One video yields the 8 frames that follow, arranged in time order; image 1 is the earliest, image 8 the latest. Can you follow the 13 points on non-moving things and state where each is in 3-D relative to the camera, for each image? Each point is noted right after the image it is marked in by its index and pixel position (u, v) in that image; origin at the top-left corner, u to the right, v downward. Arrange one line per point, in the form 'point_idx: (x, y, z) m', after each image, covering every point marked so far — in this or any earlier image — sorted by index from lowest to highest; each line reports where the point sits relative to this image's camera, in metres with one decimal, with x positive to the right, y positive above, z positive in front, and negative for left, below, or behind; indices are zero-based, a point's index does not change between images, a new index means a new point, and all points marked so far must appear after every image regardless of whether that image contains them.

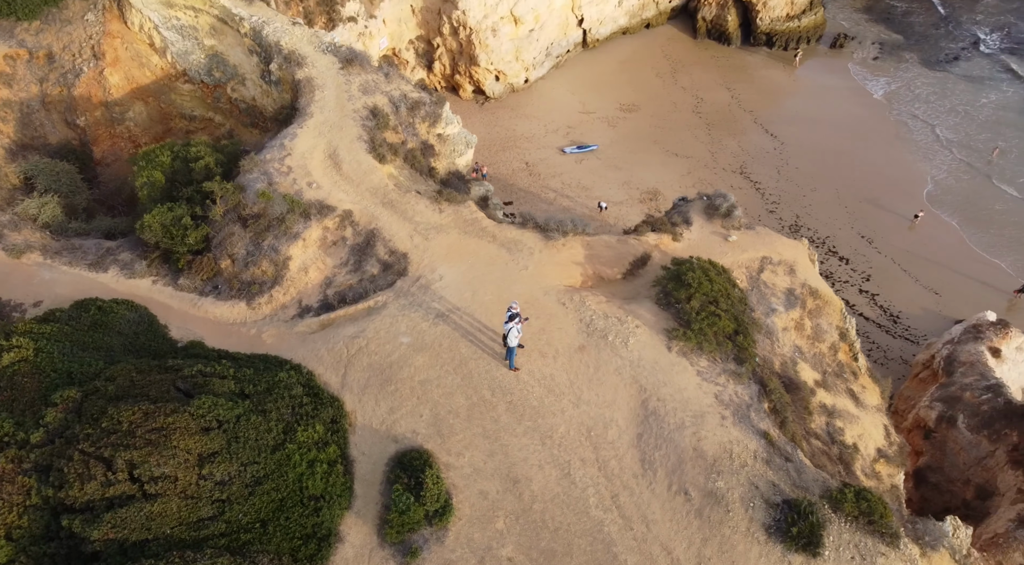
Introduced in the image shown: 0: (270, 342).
0: (-5.8, -1.4, +16.1) m
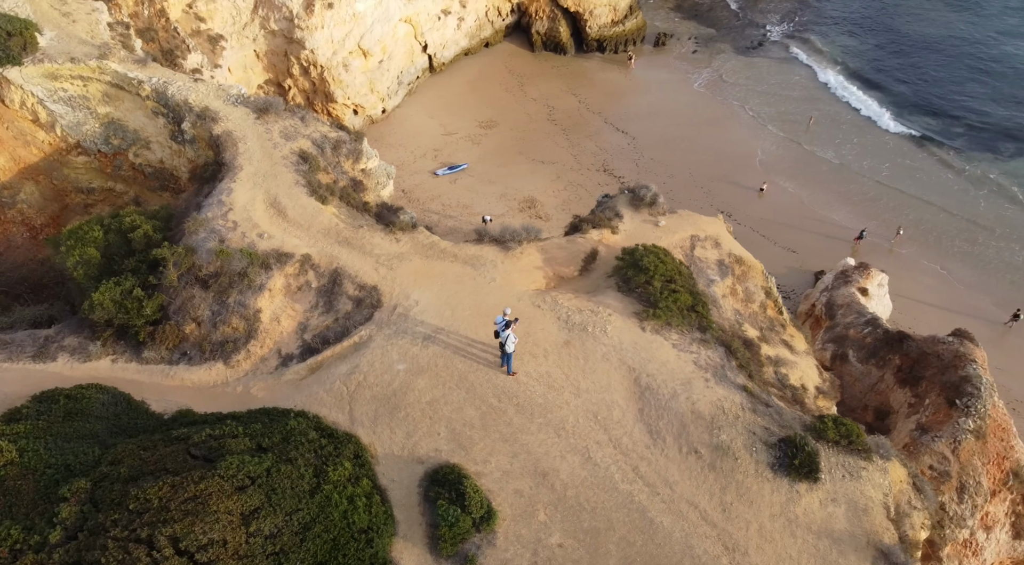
0: (-5.9, -2.7, +15.8) m
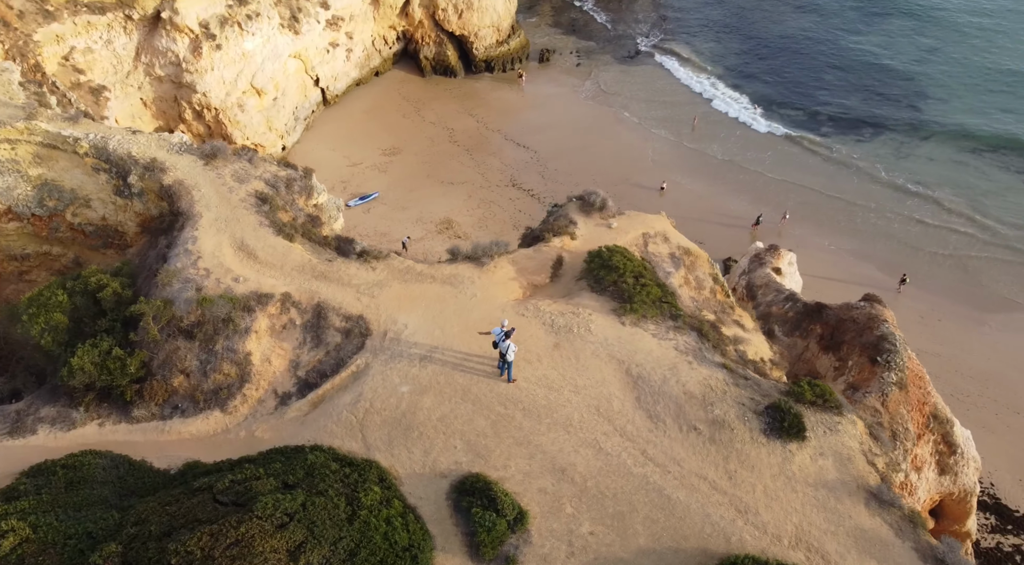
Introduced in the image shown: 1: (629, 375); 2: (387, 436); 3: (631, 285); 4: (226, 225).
0: (-5.7, -3.6, +15.7) m
1: (+3.1, -2.4, +17.6) m
2: (-2.9, -3.5, +15.4) m
3: (+3.8, -0.1, +20.1) m
4: (-8.2, +1.6, +19.3) m
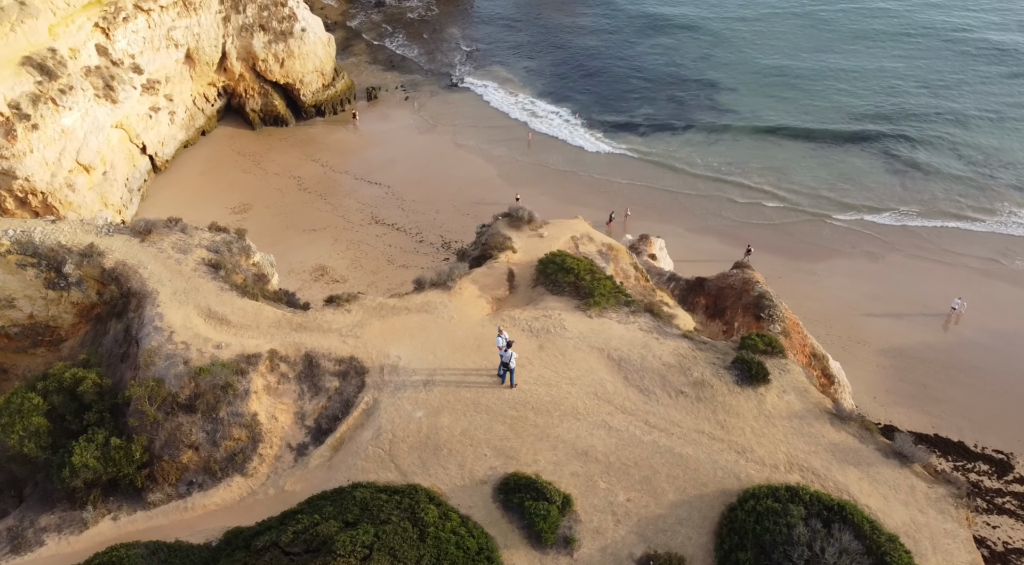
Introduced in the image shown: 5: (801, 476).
0: (-5.0, -4.9, +15.8) m
1: (+2.9, -2.2, +19.5) m
2: (-2.2, -4.3, +16.1) m
3: (+2.6, 0.0, +22.1) m
4: (-9.1, -0.4, +18.9) m
5: (+7.4, -4.9, +17.1) m
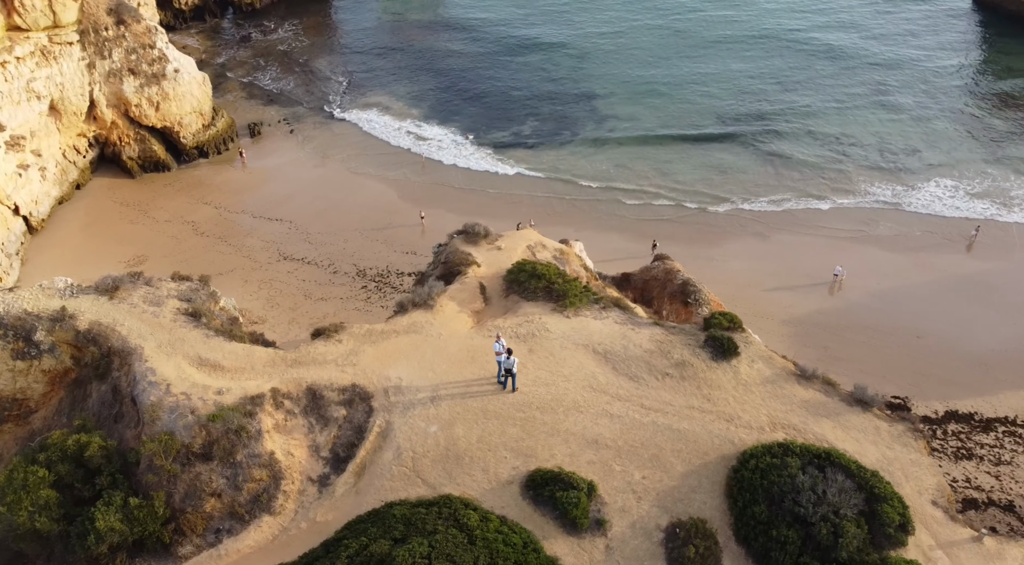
0: (-4.3, -5.6, +15.9) m
1: (+2.6, -2.2, +20.8) m
2: (-1.7, -4.7, +16.7) m
3: (+1.7, -0.1, +23.4) m
4: (-9.3, -1.8, +18.5) m
5: (+7.7, -4.2, +19.0) m
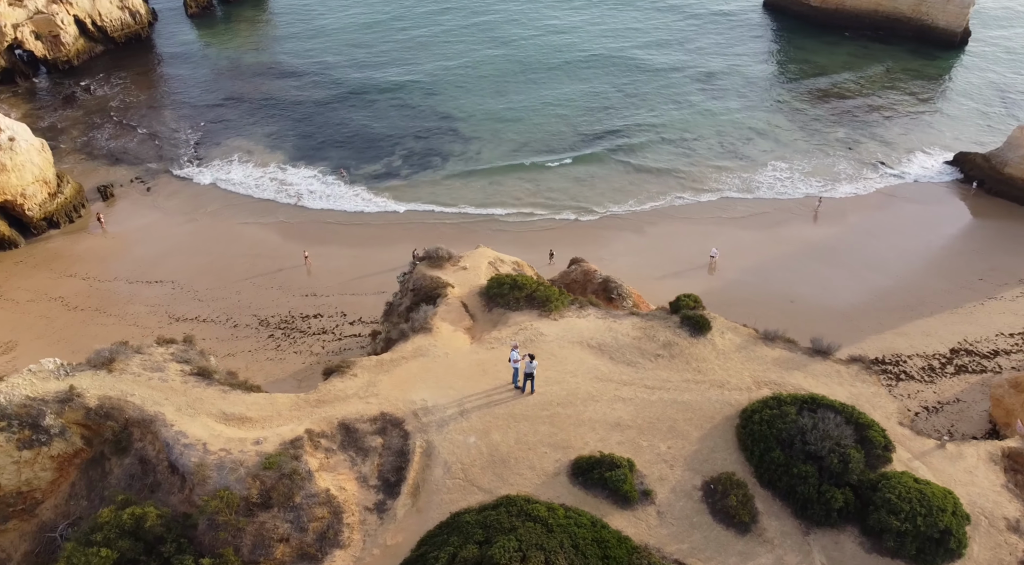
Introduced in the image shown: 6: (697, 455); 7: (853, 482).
0: (-2.7, -6.3, +16.5) m
1: (+2.7, -2.2, +22.5) m
2: (-0.4, -5.1, +17.7) m
3: (+1.0, -0.3, +24.9) m
4: (-8.6, -3.4, +18.3) m
5: (+8.3, -3.4, +21.5) m
6: (+5.2, -4.8, +19.0) m
7: (+8.9, -5.3, +17.7) m
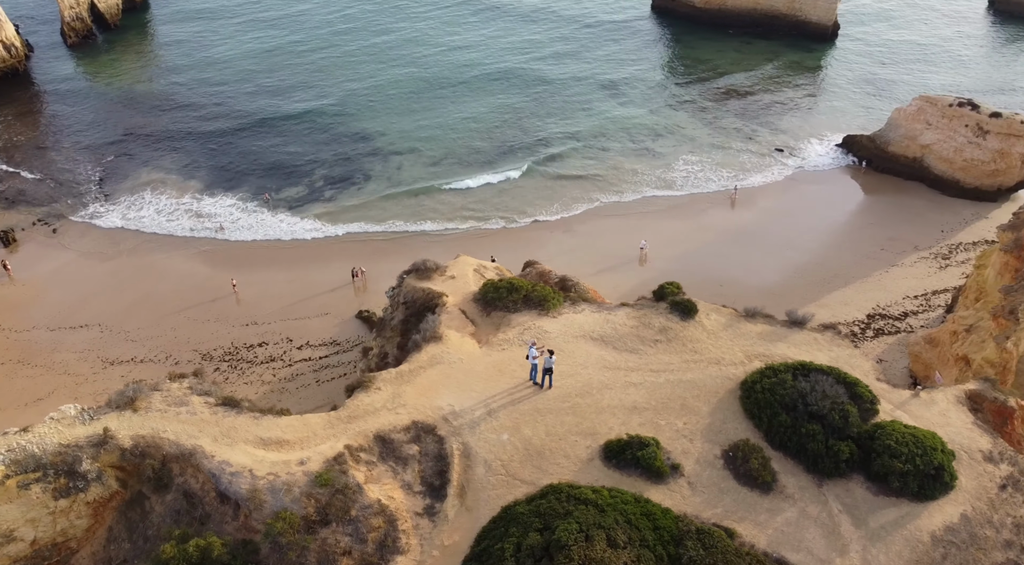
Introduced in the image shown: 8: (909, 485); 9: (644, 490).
0: (-1.4, -6.6, +17.2) m
1: (+3.0, -2.0, +23.8) m
2: (+0.6, -5.1, +18.6) m
3: (+0.9, -0.4, +26.0) m
4: (-7.7, -4.2, +18.4) m
5: (+8.7, -2.7, +23.3) m
6: (+6.0, -4.4, +20.5) m
7: (+9.9, -4.4, +19.6) m
8: (+10.9, -5.6, +18.5) m
9: (+3.6, -5.6, +18.2) m
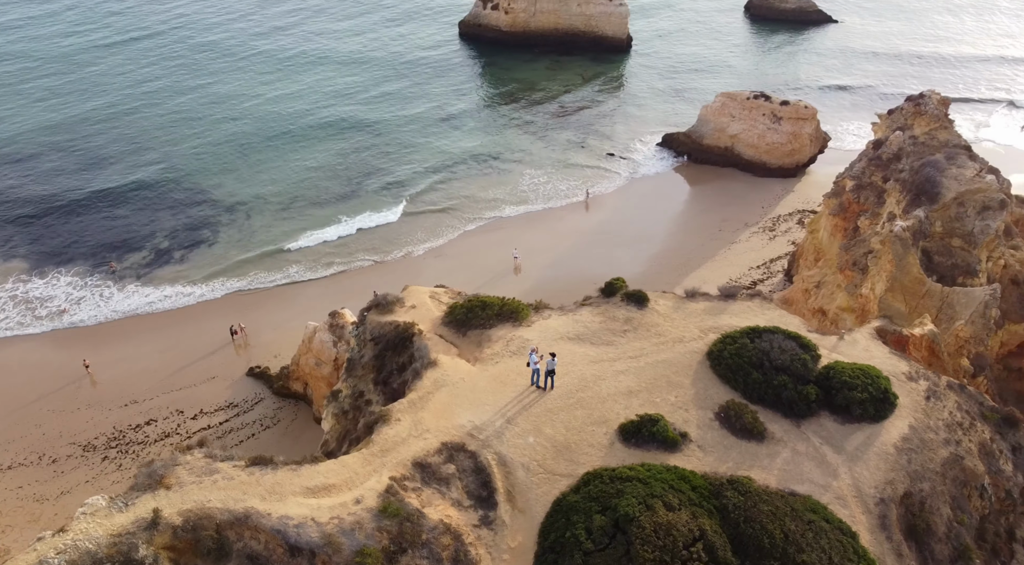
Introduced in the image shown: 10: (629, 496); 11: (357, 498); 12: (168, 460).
0: (+0.2, -7.1, +18.5) m
1: (+2.5, -2.2, +25.9) m
2: (+1.7, -5.4, +20.3) m
3: (-0.2, -1.0, +27.7) m
4: (-6.5, -5.8, +18.5) m
5: (+8.2, -1.9, +26.6) m
6: (+6.4, -3.9, +23.3) m
7: (+10.4, -3.3, +23.1) m
8: (+11.7, -4.2, +22.3) m
9: (+4.7, -5.4, +20.5) m
10: (+2.9, -5.7, +18.0) m
11: (-4.3, -5.9, +18.4) m
12: (-10.2, -5.4, +19.6) m
